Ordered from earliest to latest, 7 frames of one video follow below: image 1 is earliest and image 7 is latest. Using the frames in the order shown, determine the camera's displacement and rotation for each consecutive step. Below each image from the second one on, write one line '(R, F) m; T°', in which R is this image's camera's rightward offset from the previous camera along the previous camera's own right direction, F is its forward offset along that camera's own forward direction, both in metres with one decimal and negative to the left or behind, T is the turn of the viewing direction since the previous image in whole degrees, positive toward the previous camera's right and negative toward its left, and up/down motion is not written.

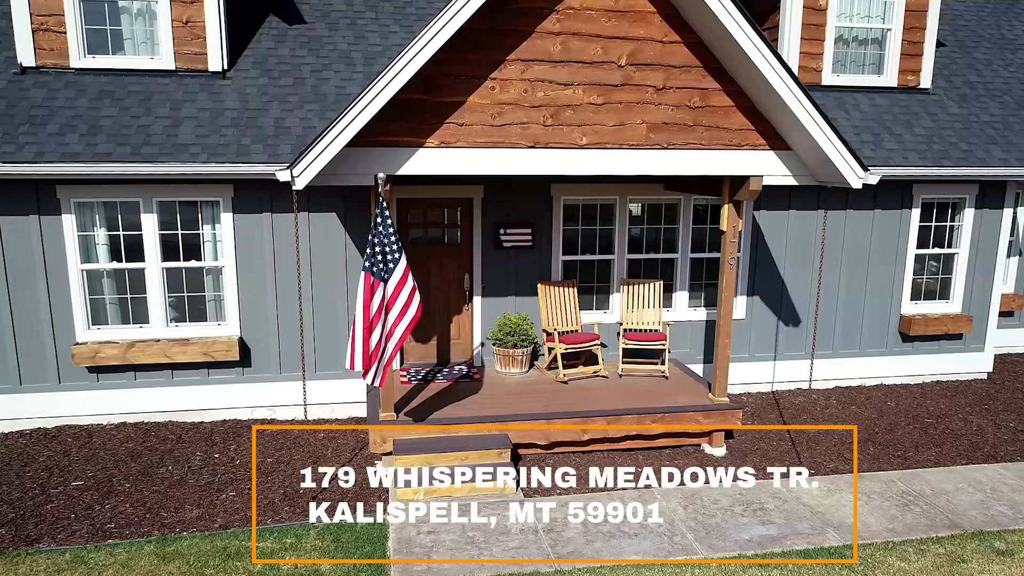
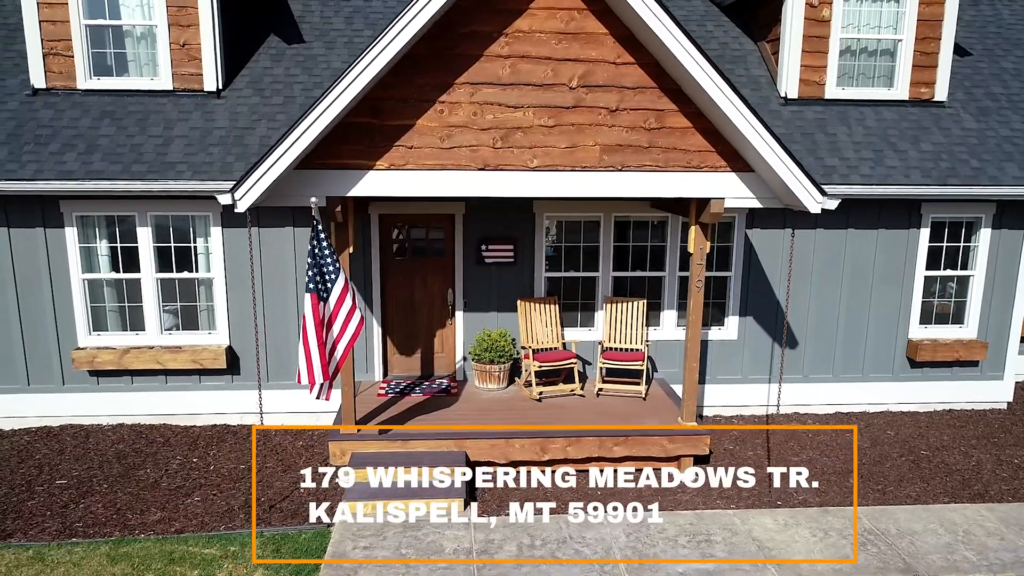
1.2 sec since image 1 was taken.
(+1.1, 0.0) m; -6°
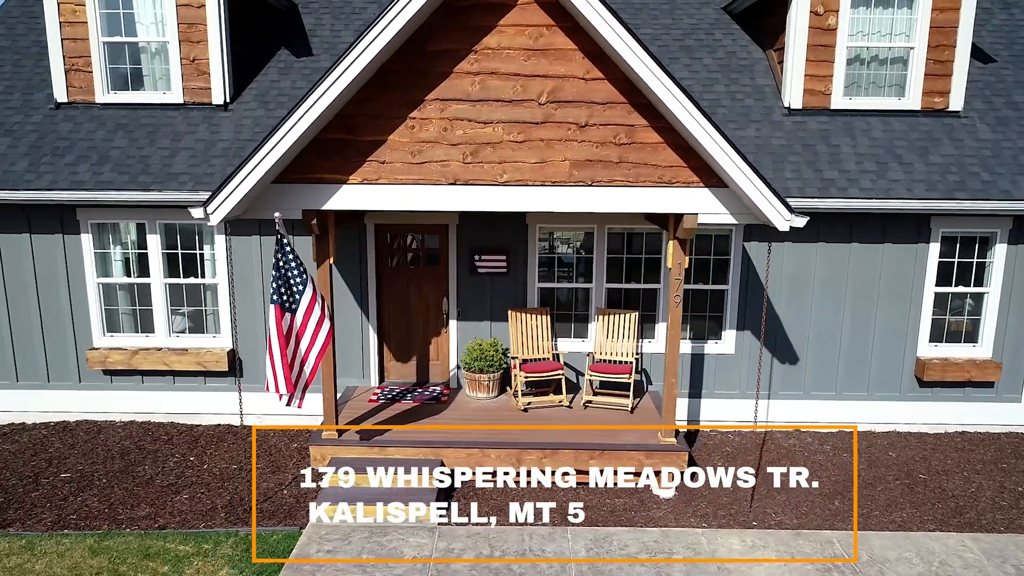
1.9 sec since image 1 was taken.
(+0.8, 0.0) m; -5°
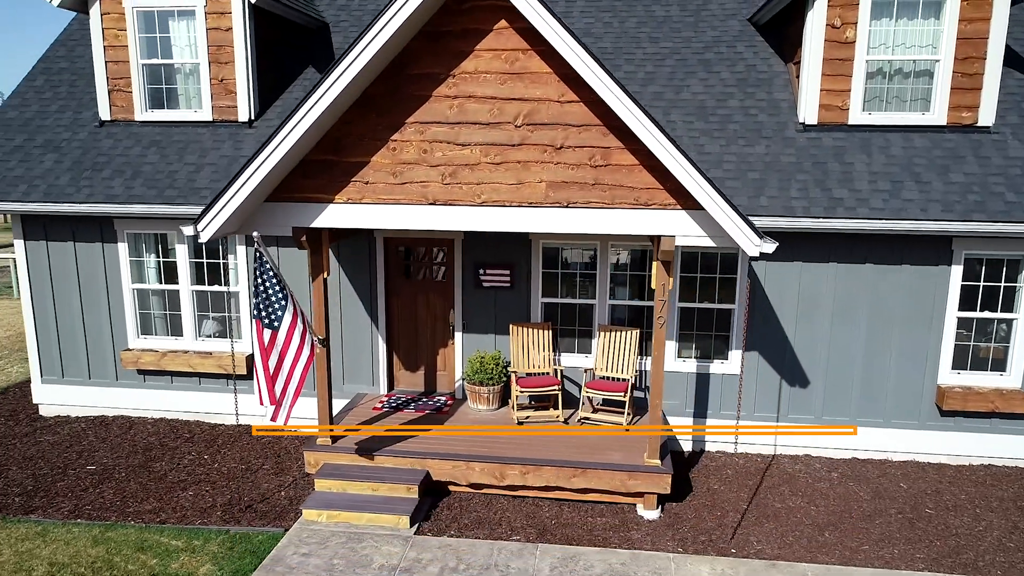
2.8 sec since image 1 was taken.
(+1.0, -0.1) m; -6°
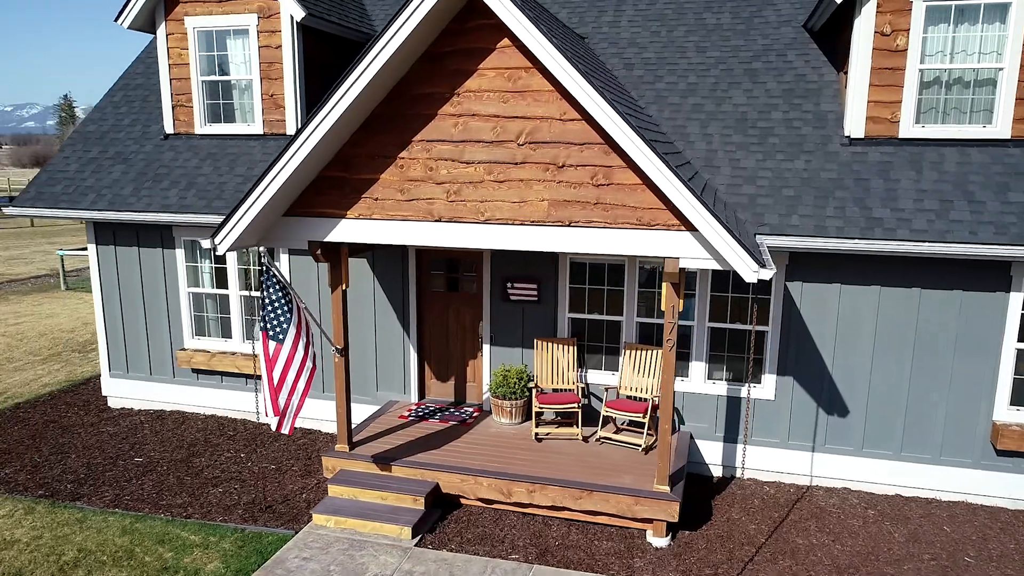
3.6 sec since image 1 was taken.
(+0.9, +0.1) m; -8°
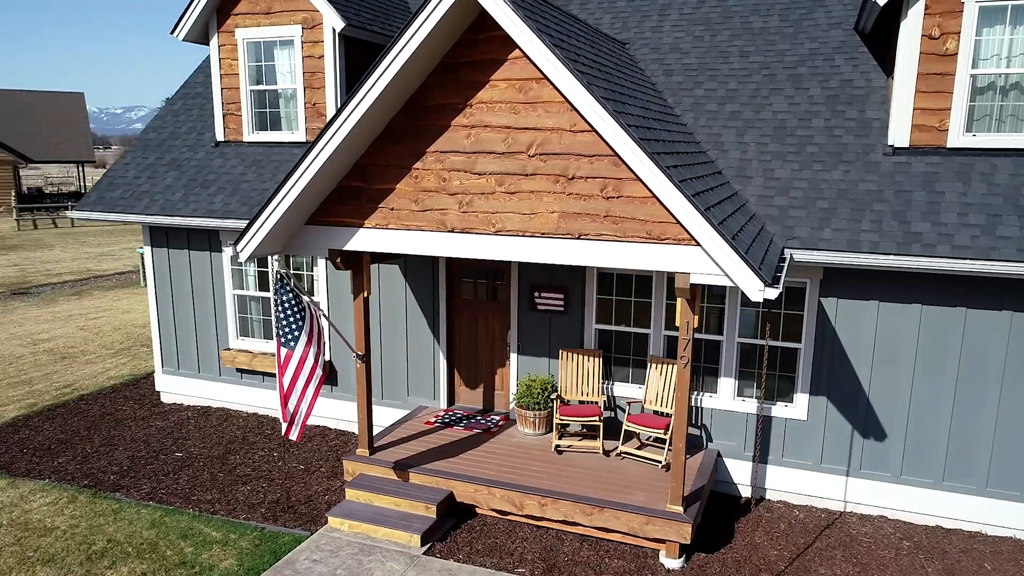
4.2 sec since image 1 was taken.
(+0.6, +0.1) m; -6°
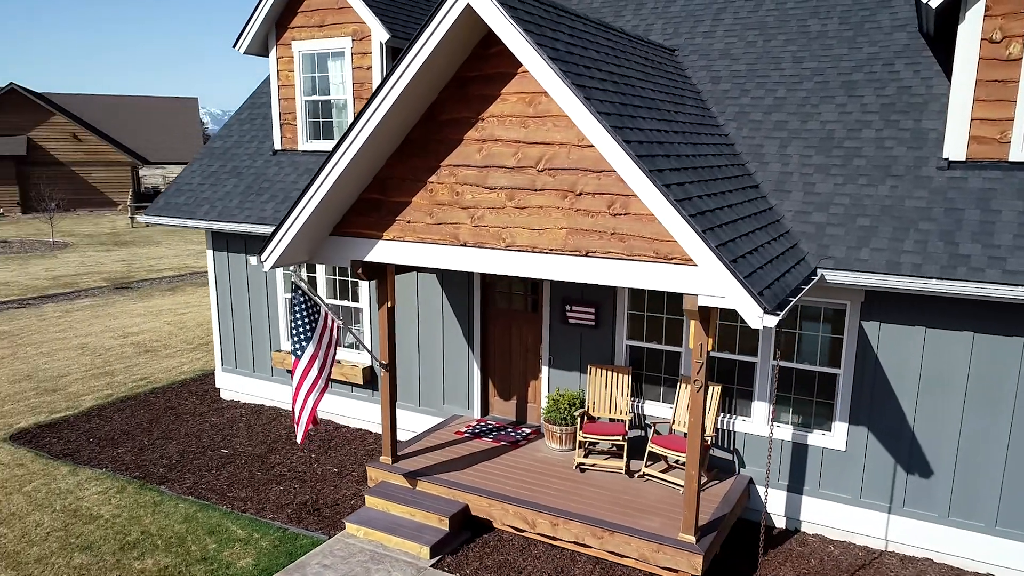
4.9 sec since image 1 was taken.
(+0.8, +0.1) m; -7°
